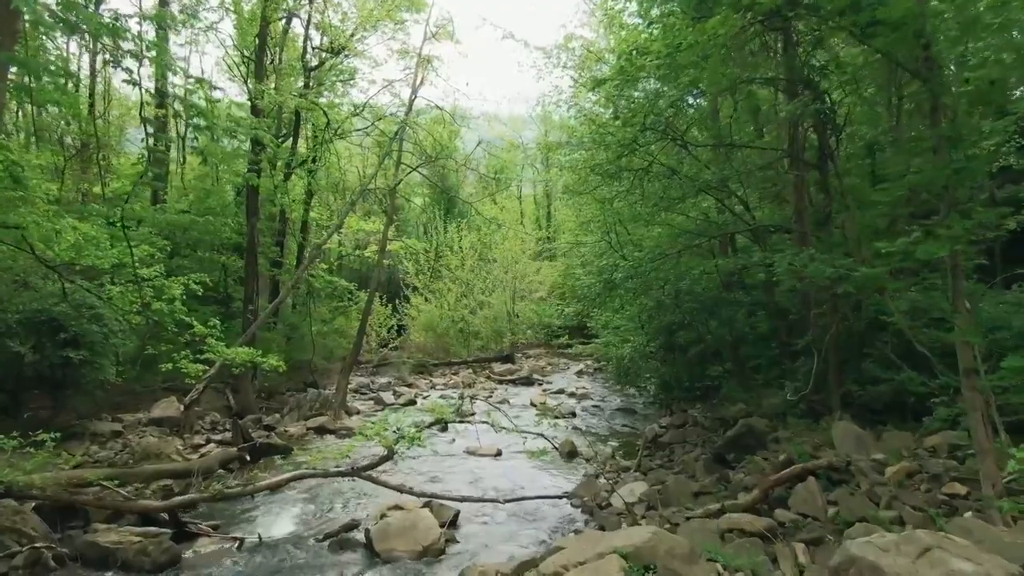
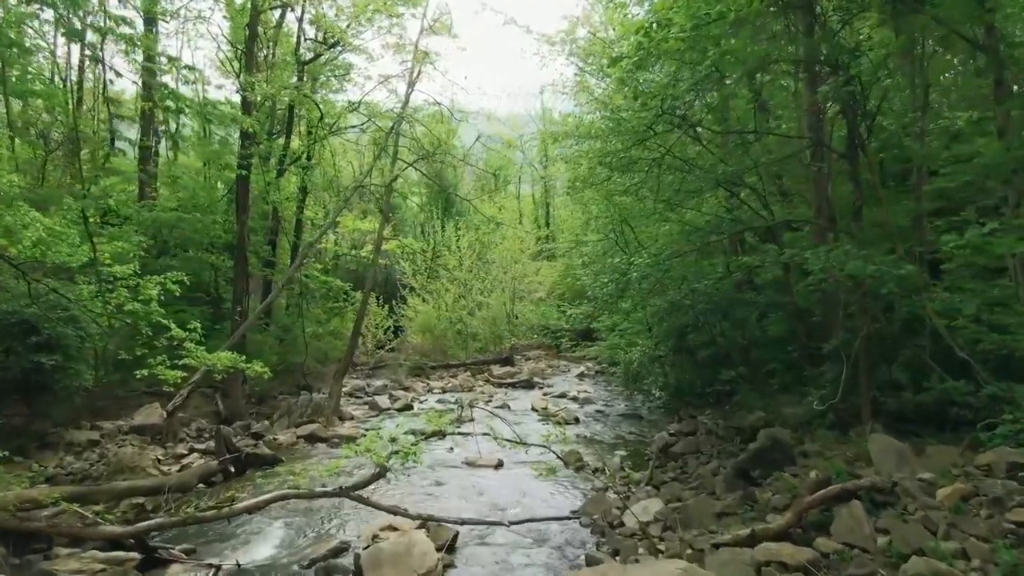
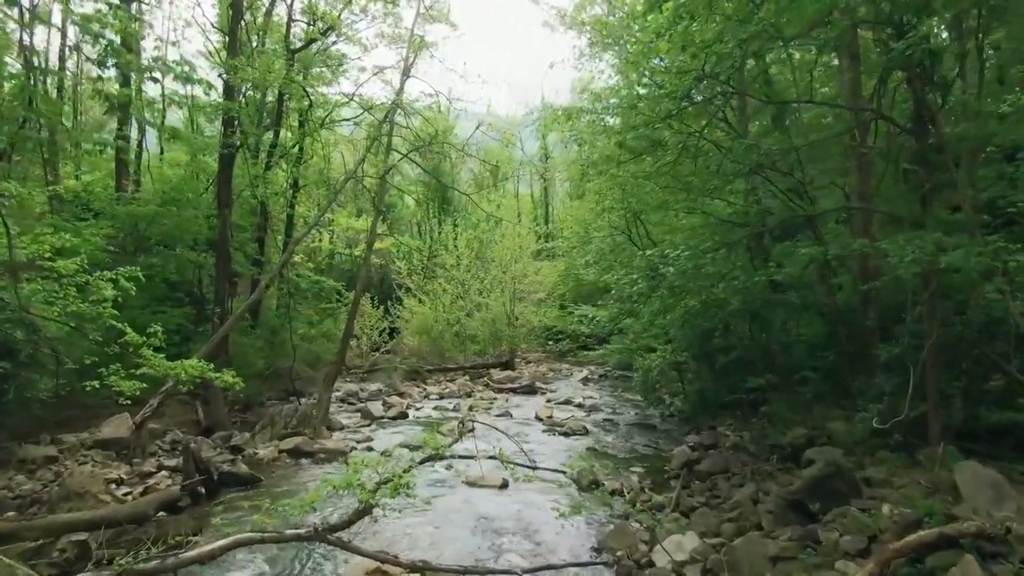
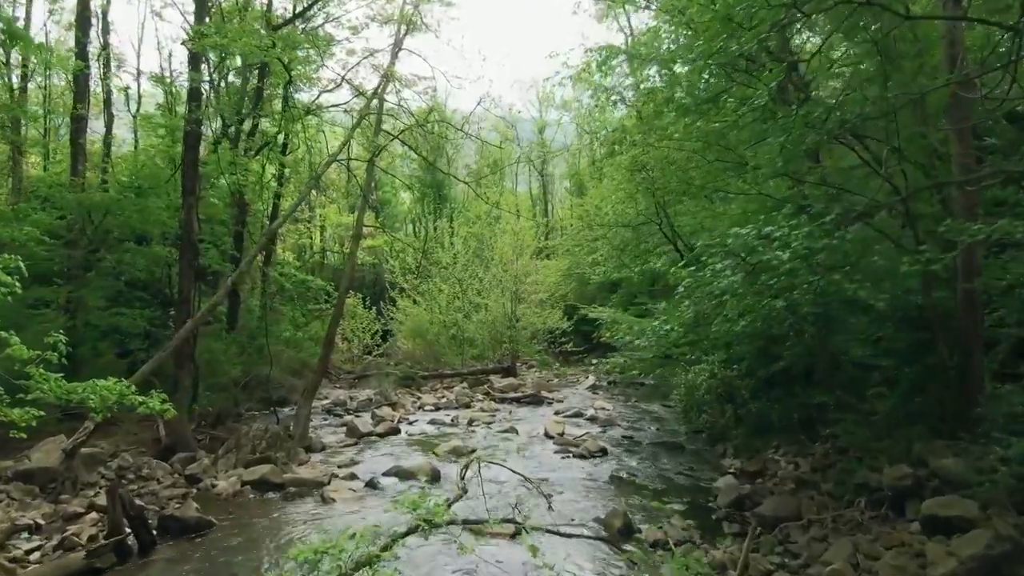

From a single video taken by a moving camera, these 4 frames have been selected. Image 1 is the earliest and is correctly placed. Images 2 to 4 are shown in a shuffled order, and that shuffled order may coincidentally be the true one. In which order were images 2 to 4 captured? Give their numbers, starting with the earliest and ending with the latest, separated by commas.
2, 3, 4
